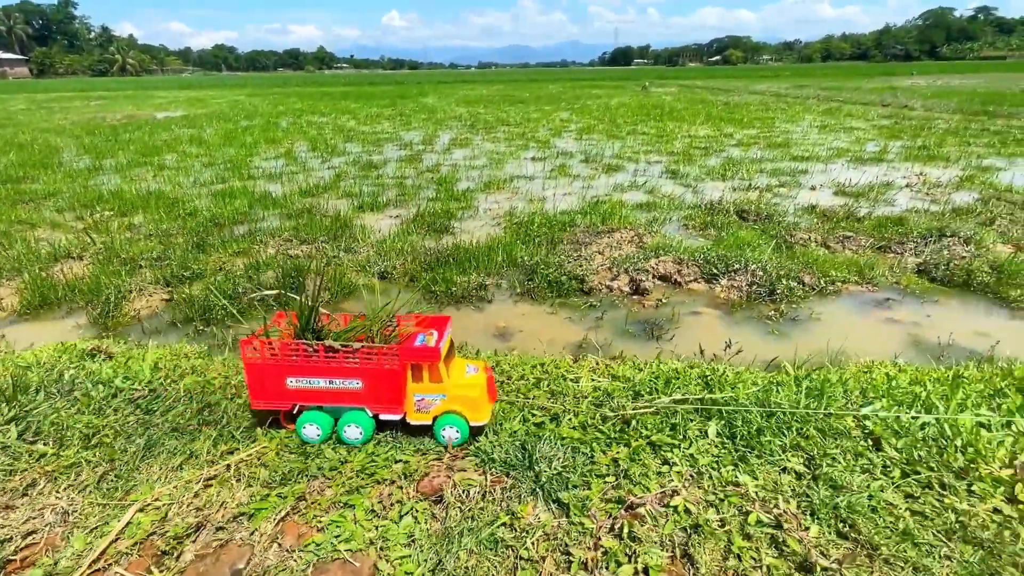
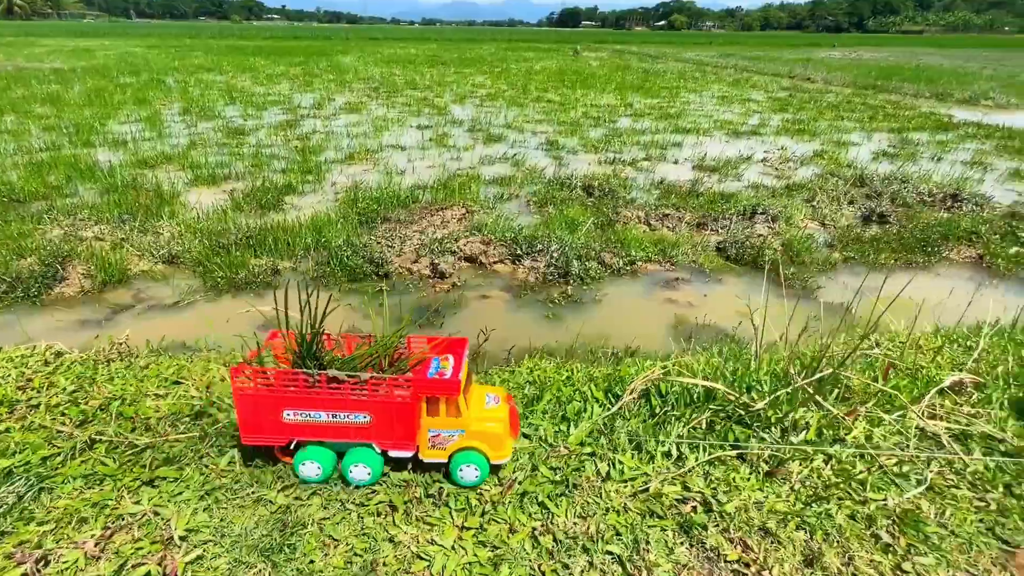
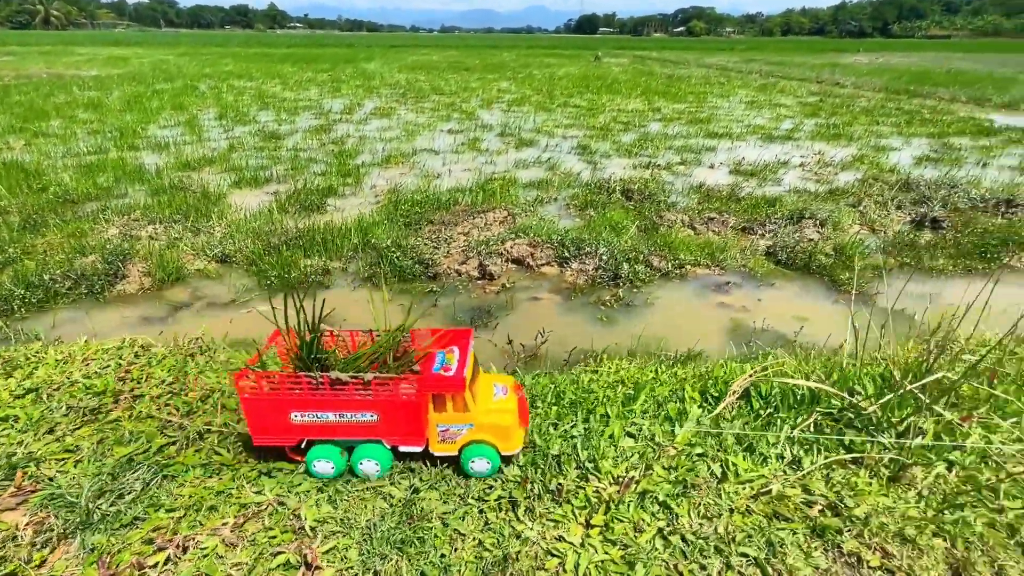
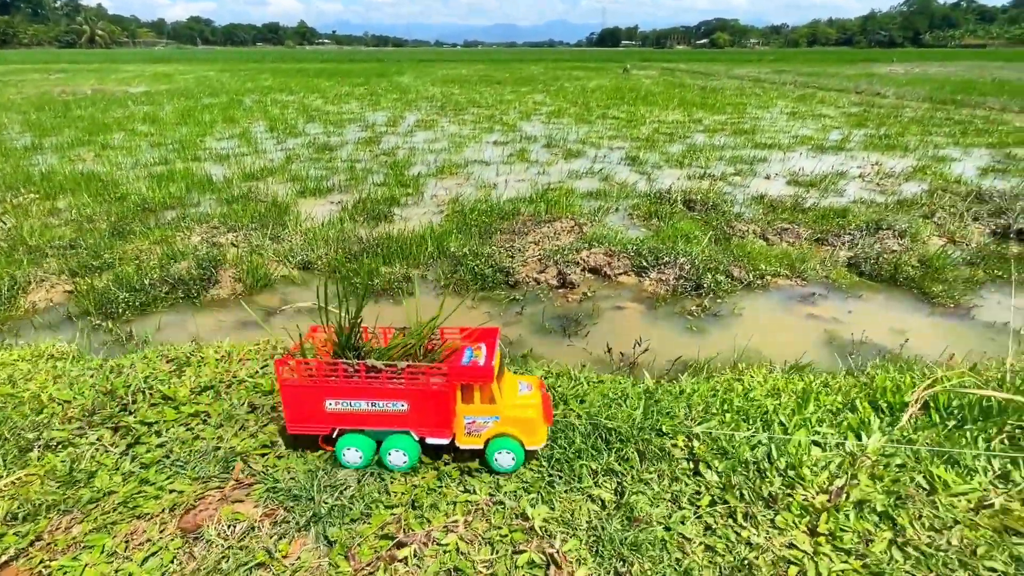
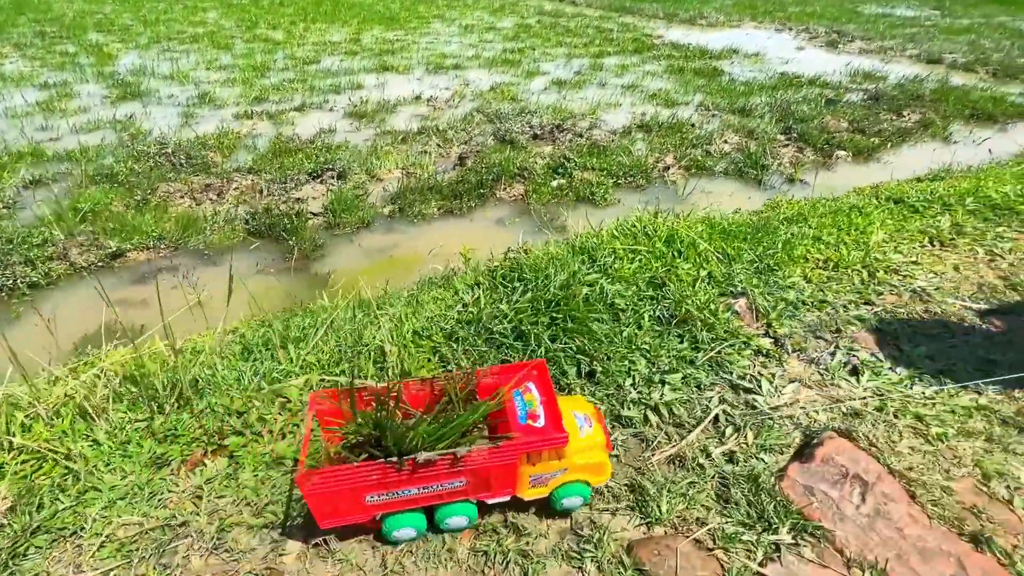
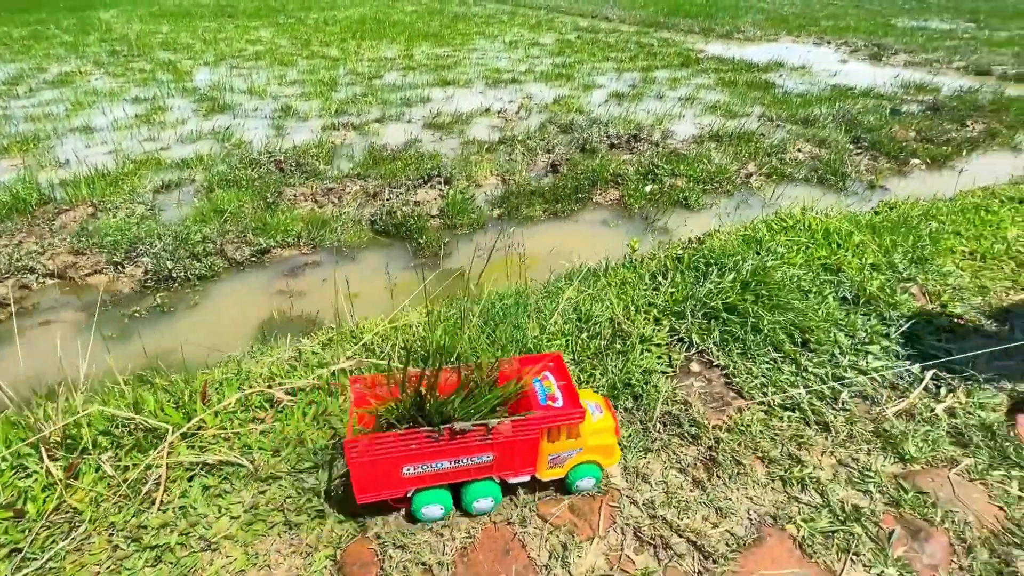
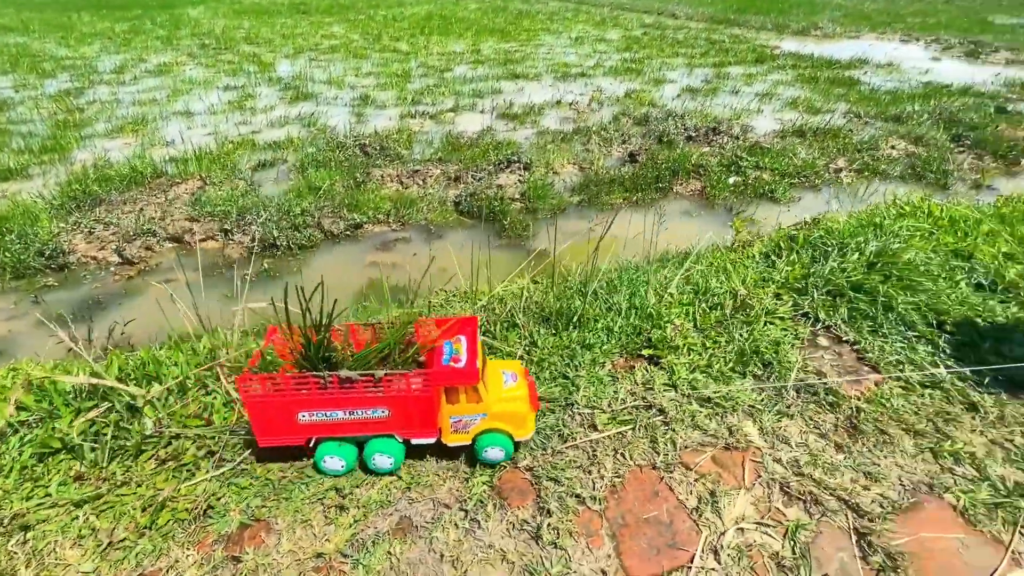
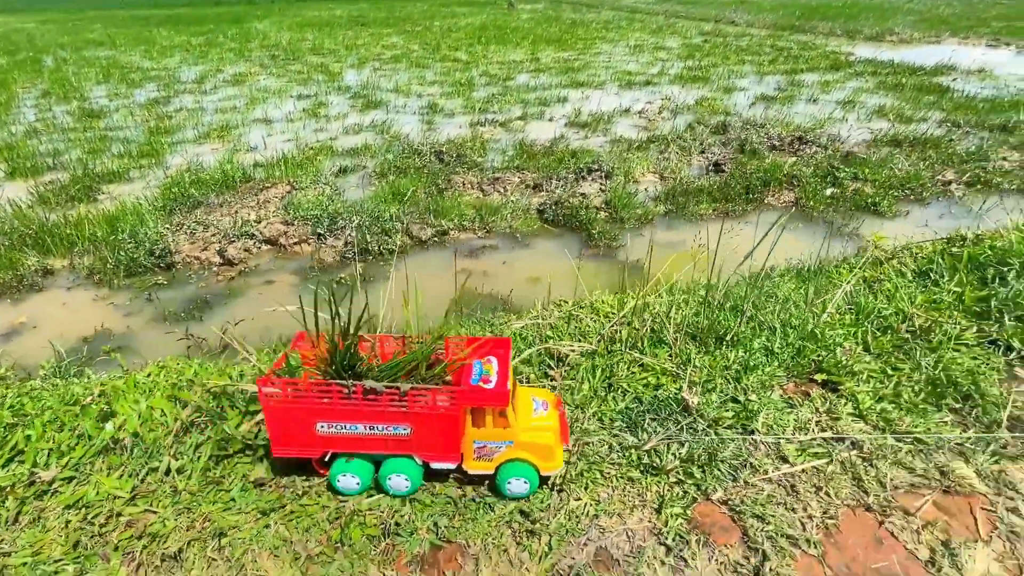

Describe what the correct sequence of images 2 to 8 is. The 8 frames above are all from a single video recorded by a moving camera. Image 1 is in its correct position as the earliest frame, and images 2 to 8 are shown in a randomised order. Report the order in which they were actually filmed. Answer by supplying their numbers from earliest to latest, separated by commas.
4, 3, 2, 8, 7, 6, 5
